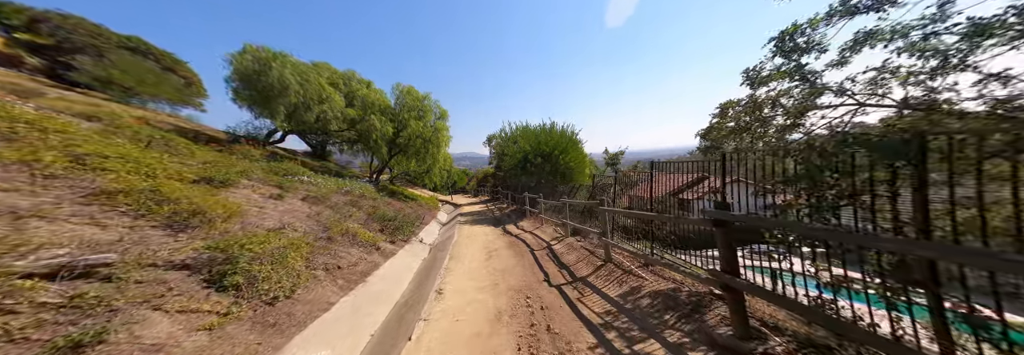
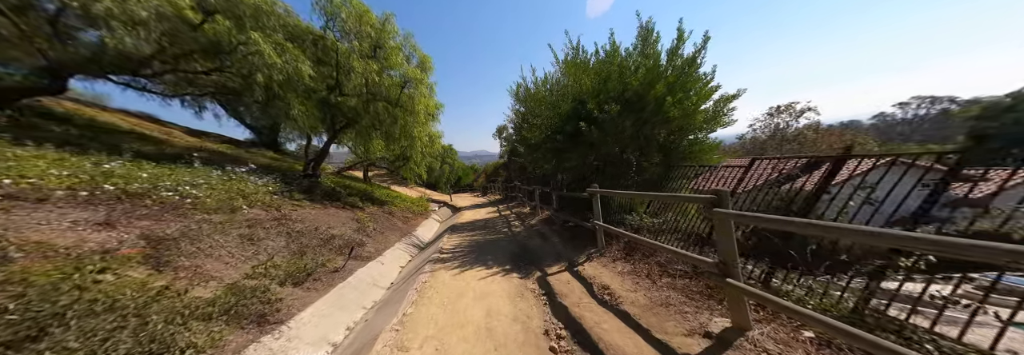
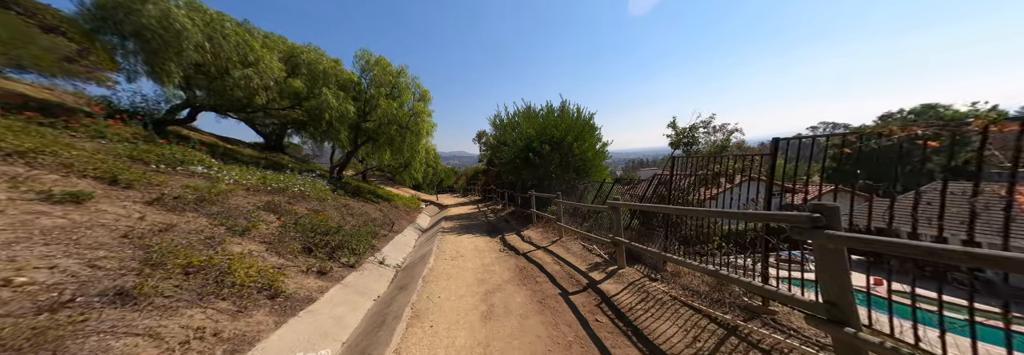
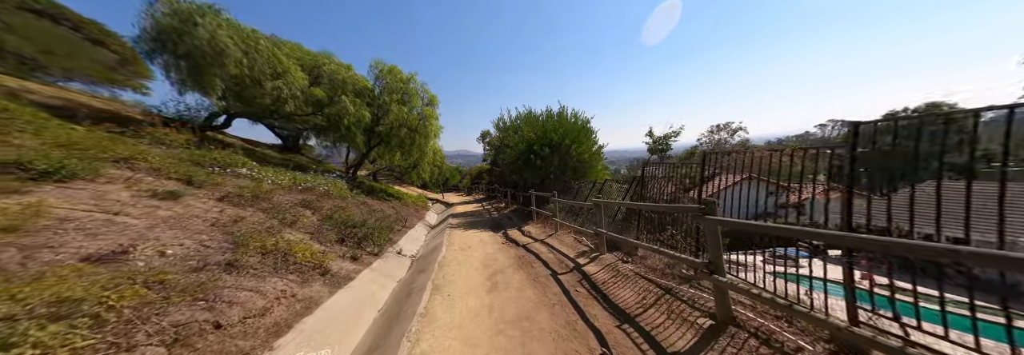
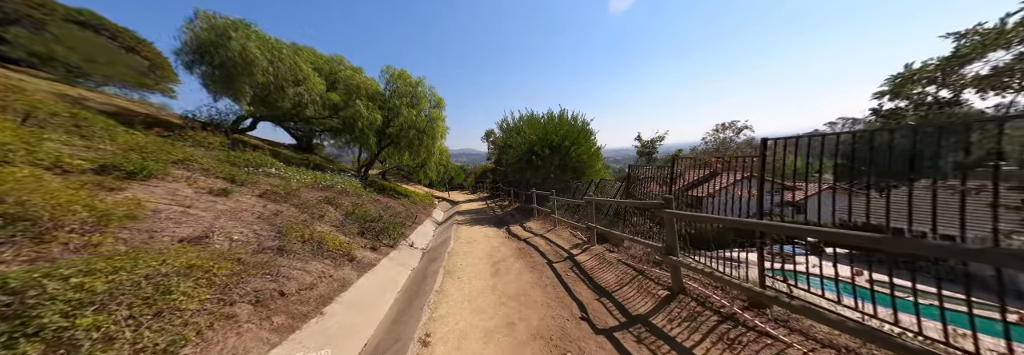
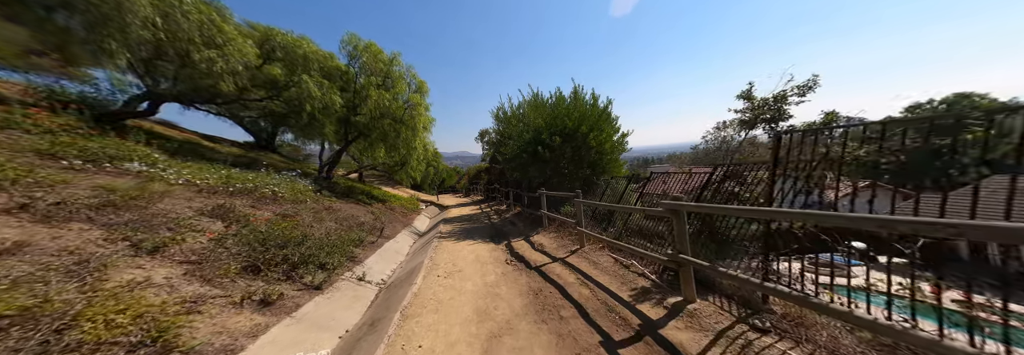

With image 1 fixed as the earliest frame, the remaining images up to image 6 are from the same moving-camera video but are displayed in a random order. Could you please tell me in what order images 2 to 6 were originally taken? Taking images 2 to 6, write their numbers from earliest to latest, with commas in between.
5, 4, 3, 6, 2
